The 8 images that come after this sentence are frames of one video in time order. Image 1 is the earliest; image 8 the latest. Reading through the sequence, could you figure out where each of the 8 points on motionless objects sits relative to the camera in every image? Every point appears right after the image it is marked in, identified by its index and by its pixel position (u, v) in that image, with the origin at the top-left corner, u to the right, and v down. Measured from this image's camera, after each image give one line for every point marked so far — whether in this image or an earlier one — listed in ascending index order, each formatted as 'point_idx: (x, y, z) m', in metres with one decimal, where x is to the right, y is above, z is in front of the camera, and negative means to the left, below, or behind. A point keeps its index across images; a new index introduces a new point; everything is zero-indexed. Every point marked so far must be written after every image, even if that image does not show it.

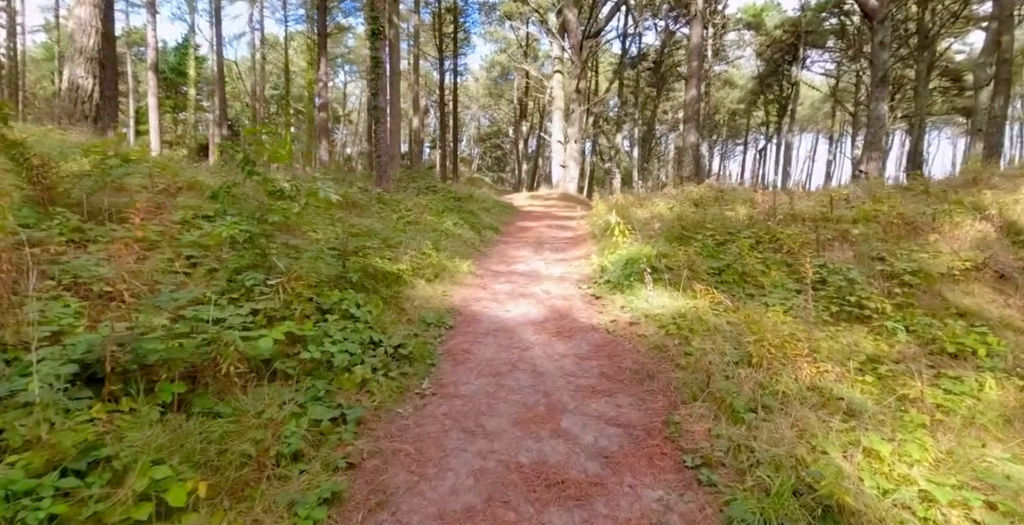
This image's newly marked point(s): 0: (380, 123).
0: (-4.0, +4.1, +14.7) m
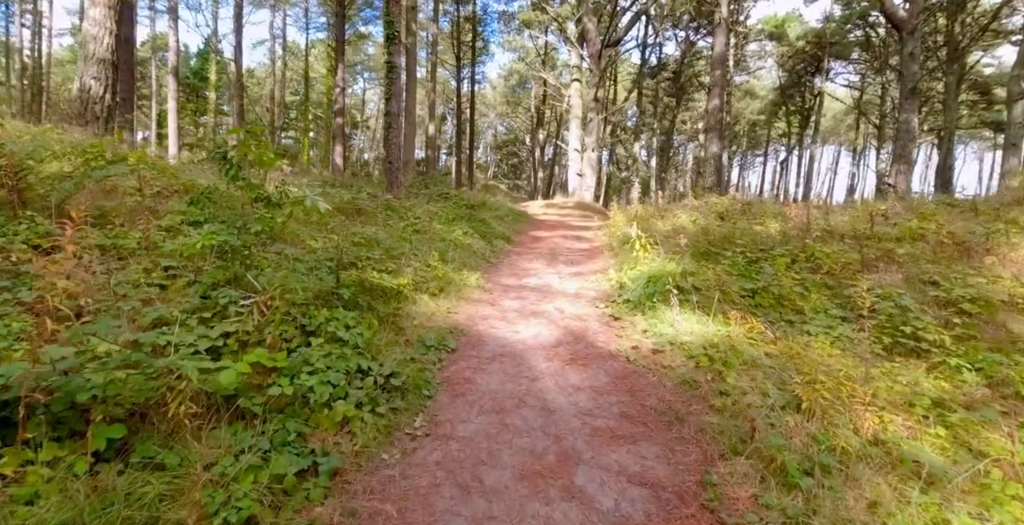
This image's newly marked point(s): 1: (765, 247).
0: (-3.5, +3.9, +14.3) m
1: (+3.9, +0.2, +7.5) m
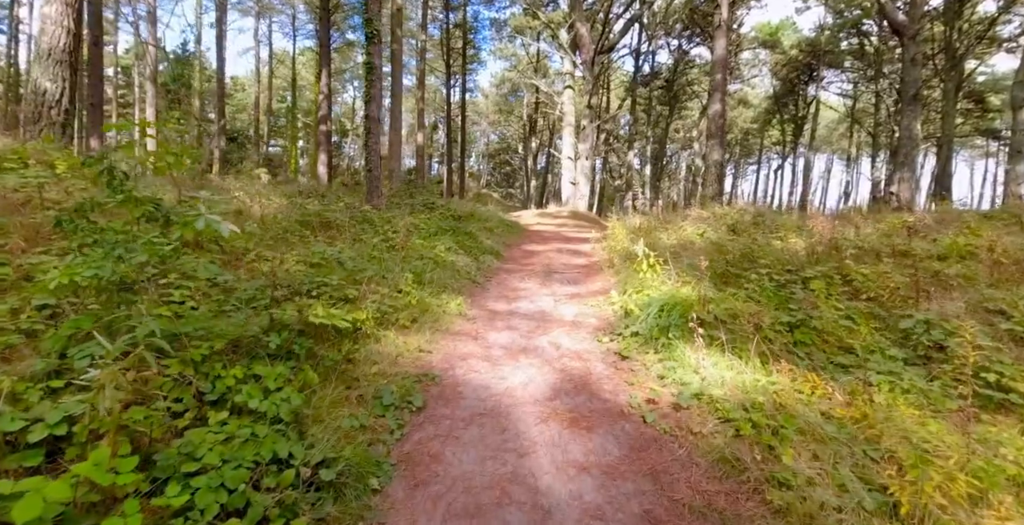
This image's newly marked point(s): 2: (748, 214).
0: (-3.8, +3.4, +13.2) m
1: (+3.8, -0.1, +6.5) m
2: (+5.5, +1.1, +11.3) m
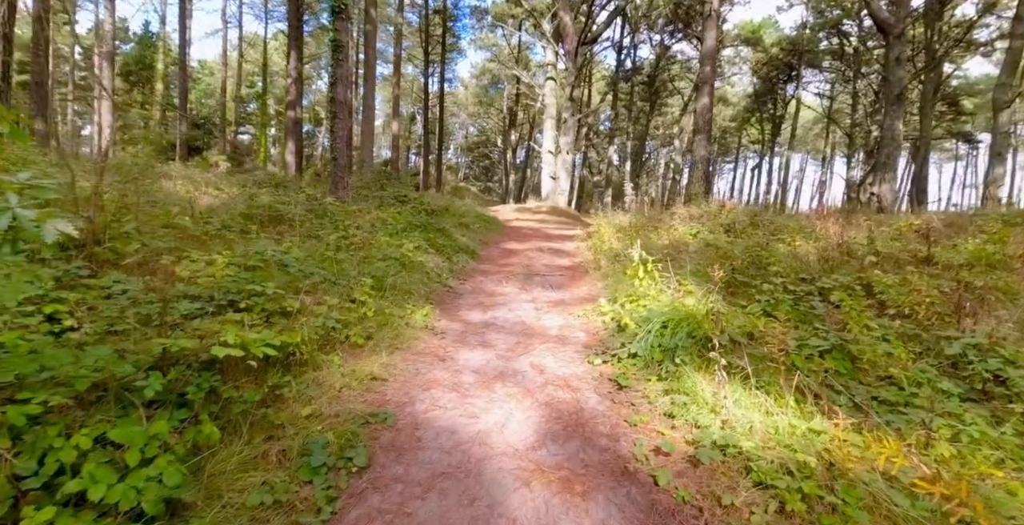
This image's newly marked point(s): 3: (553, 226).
0: (-4.3, +3.5, +12.0) m
1: (+3.5, -0.2, +5.7) m
2: (+5.0, +1.1, +10.6) m
3: (+1.4, +1.2, +16.2) m
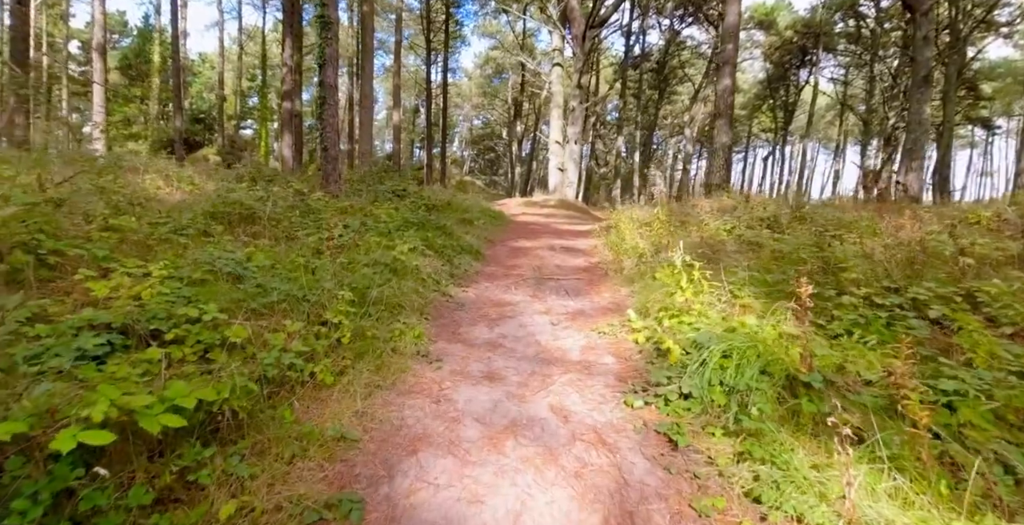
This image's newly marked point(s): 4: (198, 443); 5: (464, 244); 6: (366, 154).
0: (-4.2, +3.5, +10.9) m
1: (+3.6, -0.2, +4.6) m
2: (+5.2, +1.1, +9.4) m
3: (+1.6, +1.3, +15.1) m
4: (-1.6, -0.9, +2.5) m
5: (-0.8, +0.3, +8.6) m
6: (-5.9, +4.4, +19.7) m
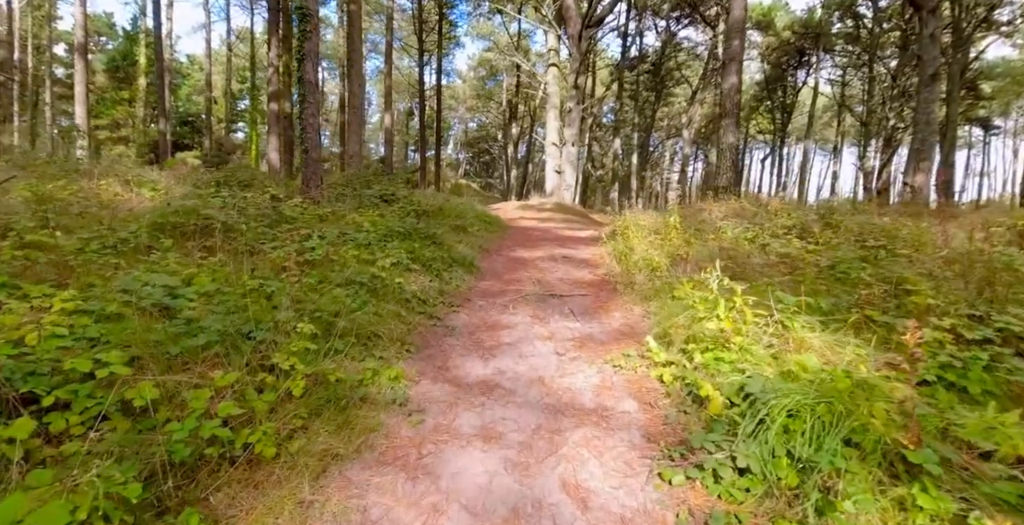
0: (-4.3, +3.2, +10.1) m
1: (+3.6, -0.4, +3.8) m
2: (+5.1, +0.9, +8.6) m
3: (+1.5, +1.1, +14.3) m
4: (-1.6, -1.1, +1.7) m
5: (-0.9, +0.1, +7.7) m
6: (-6.1, +4.1, +18.8) m
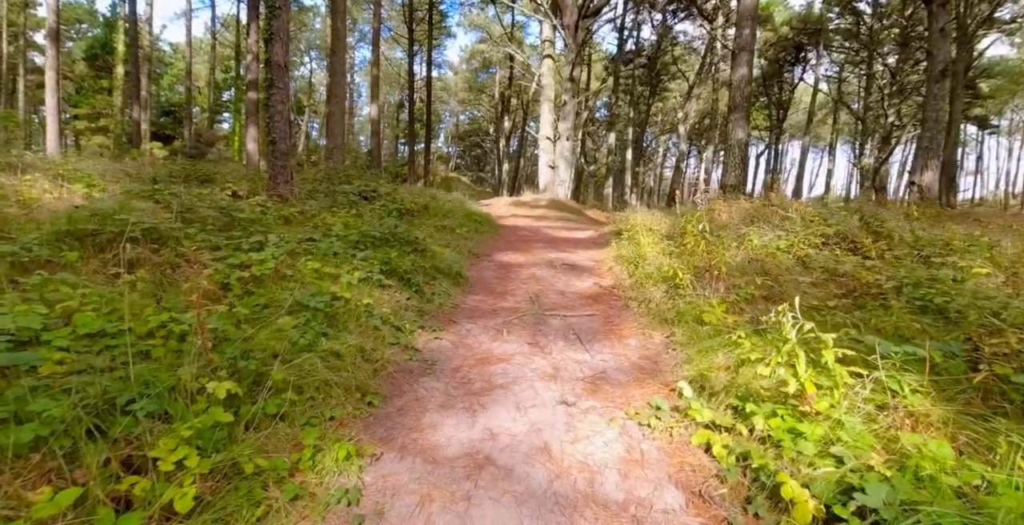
0: (-4.4, +3.1, +8.9) m
1: (+3.6, -0.6, +2.8) m
2: (+5.0, +0.7, +7.6) m
3: (+1.3, +1.0, +13.2) m
4: (-1.6, -1.3, +0.6) m
5: (-1.0, 0.0, +6.6) m
6: (-6.3, +4.1, +17.6) m
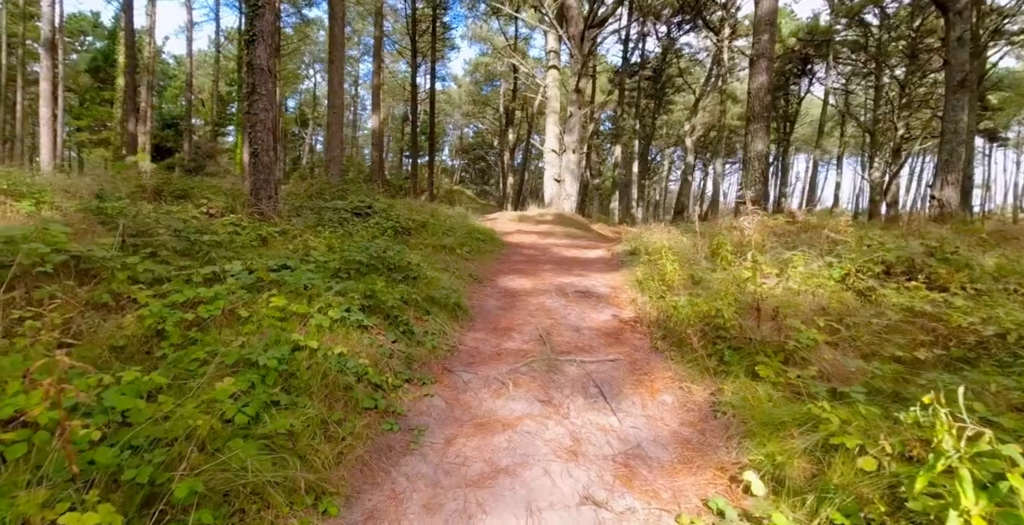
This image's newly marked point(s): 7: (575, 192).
0: (-4.3, +2.7, +8.1) m
1: (+3.6, -0.9, +1.8) m
2: (+5.1, +0.3, +6.7) m
3: (+1.4, +0.5, +12.3) m
4: (-1.6, -1.5, -0.4) m
5: (-0.9, -0.4, +5.7) m
6: (-6.2, +3.5, +16.8) m
7: (+2.5, +2.6, +18.3) m
